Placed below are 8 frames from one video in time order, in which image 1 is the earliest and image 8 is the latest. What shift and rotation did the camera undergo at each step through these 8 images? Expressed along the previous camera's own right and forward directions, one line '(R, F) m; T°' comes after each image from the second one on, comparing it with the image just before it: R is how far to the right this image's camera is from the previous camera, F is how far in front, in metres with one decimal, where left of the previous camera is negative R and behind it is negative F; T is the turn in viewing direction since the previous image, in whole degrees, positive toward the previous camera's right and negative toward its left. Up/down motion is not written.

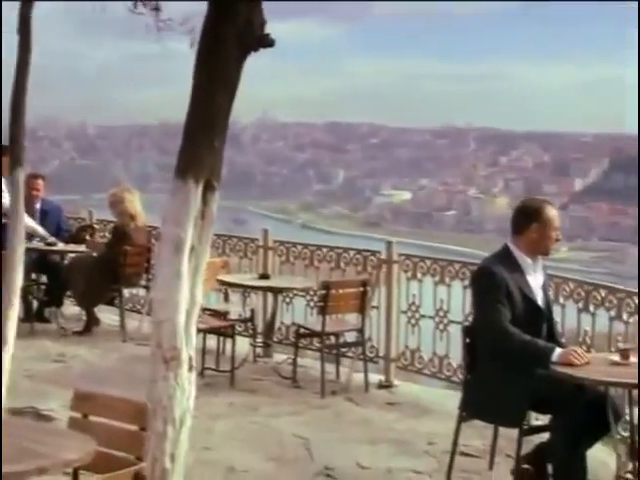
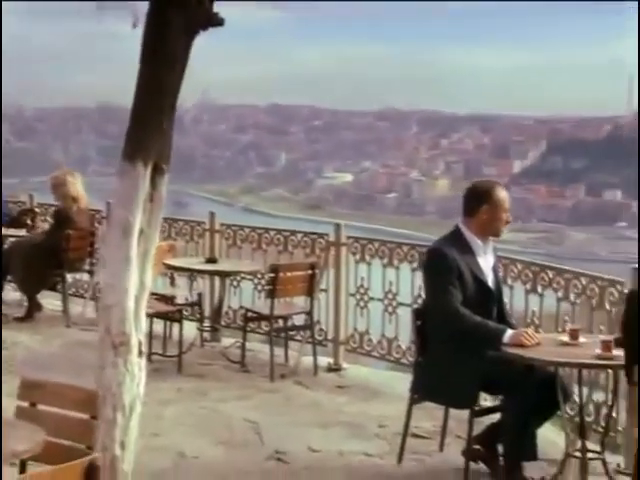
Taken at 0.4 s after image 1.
(-0.3, +0.4) m; +3°
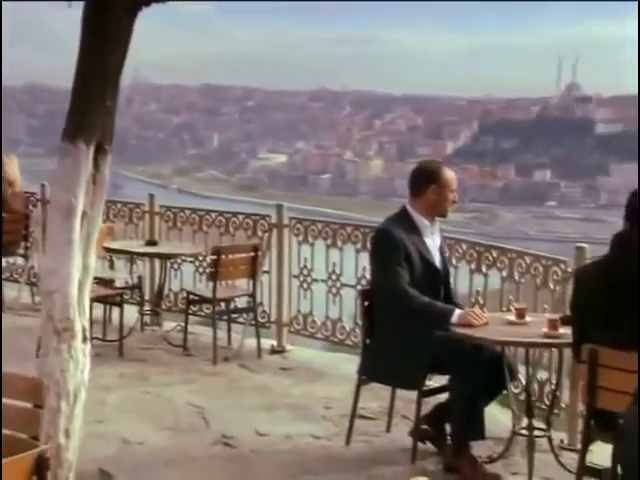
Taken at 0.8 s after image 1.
(-0.5, +0.5) m; +4°
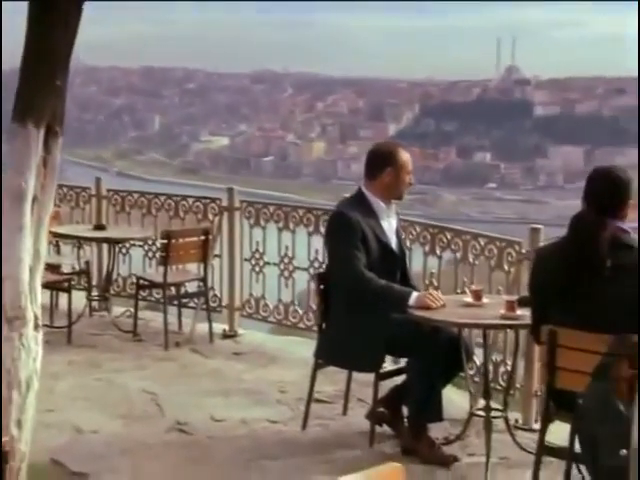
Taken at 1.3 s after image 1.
(+1.3, -0.7) m; -21°
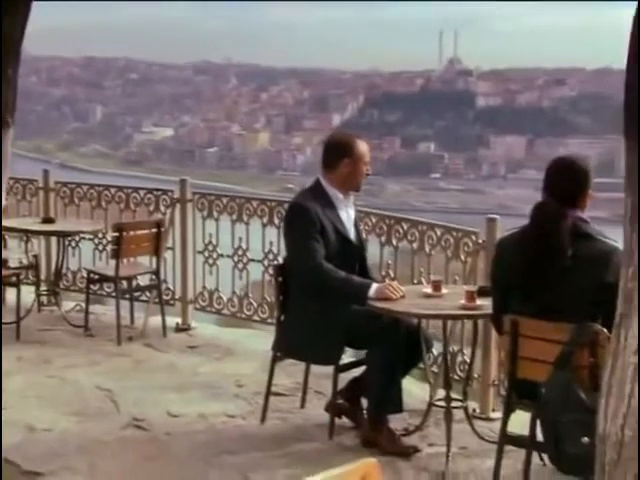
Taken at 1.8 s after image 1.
(-0.1, 0.0) m; +3°
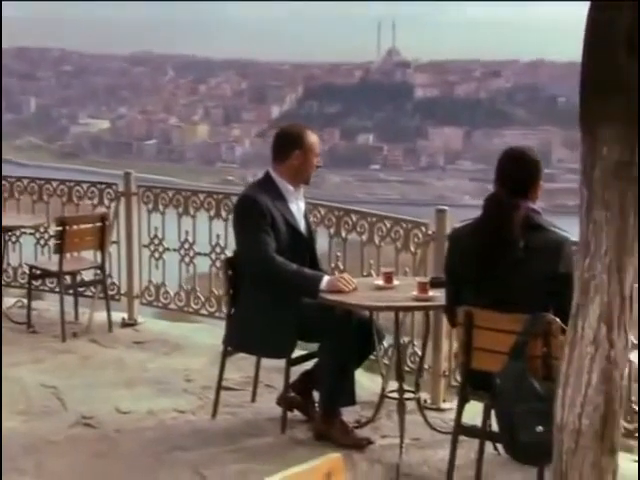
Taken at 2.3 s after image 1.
(-0.1, 0.0) m; +4°
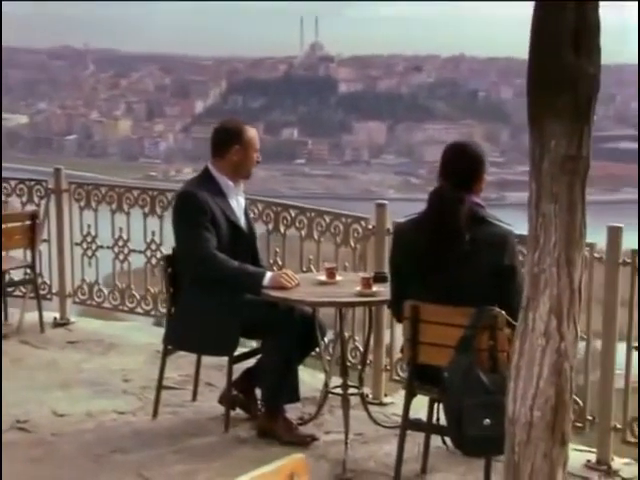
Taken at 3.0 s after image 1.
(-0.1, 0.0) m; +4°
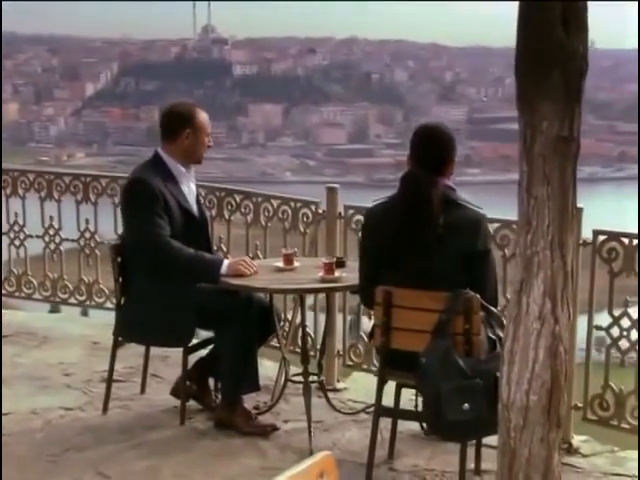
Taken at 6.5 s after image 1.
(-0.3, +0.1) m; +6°
